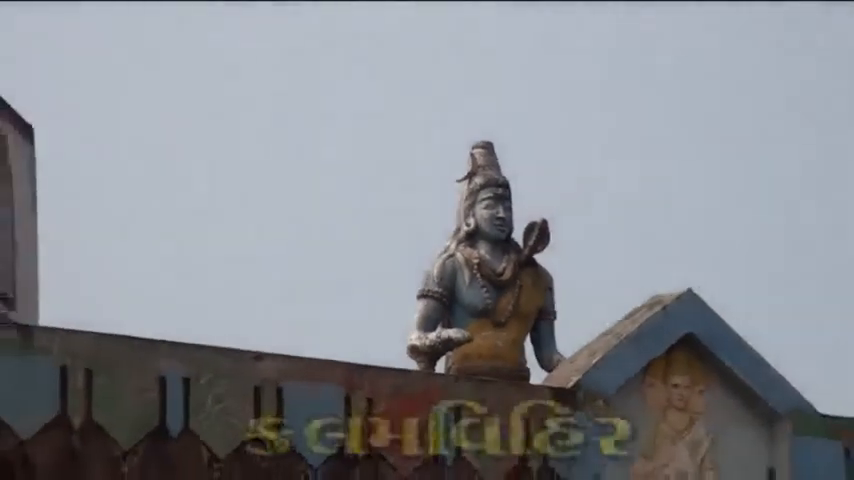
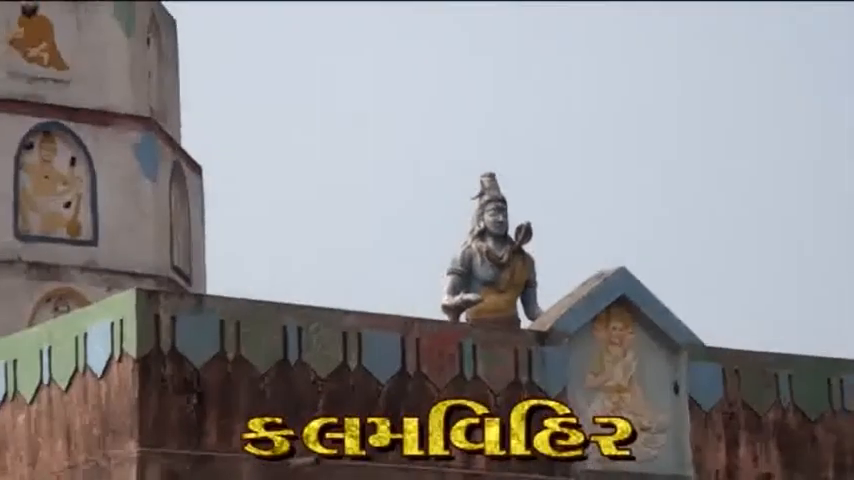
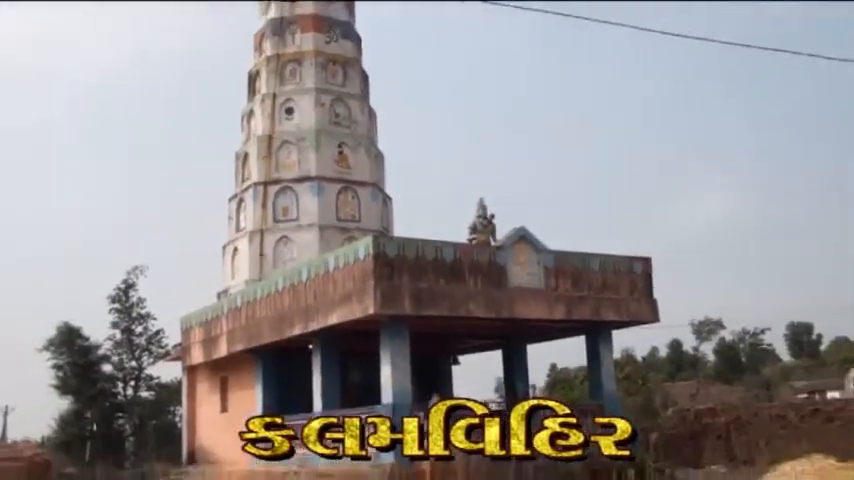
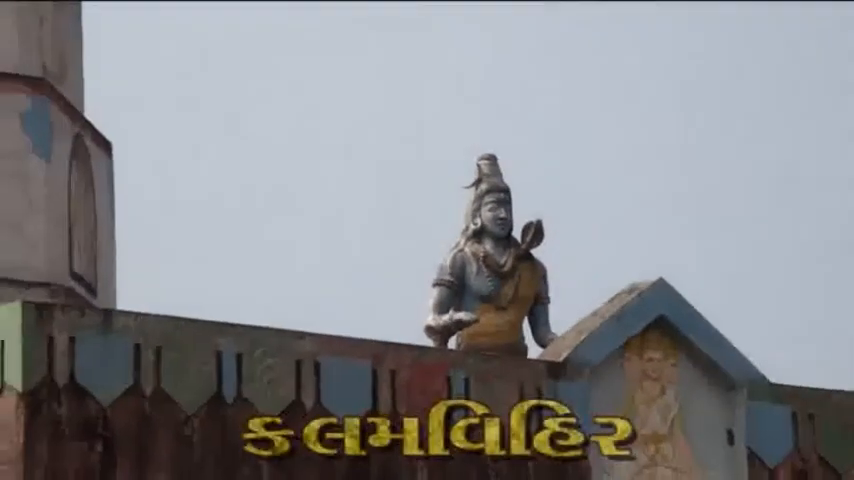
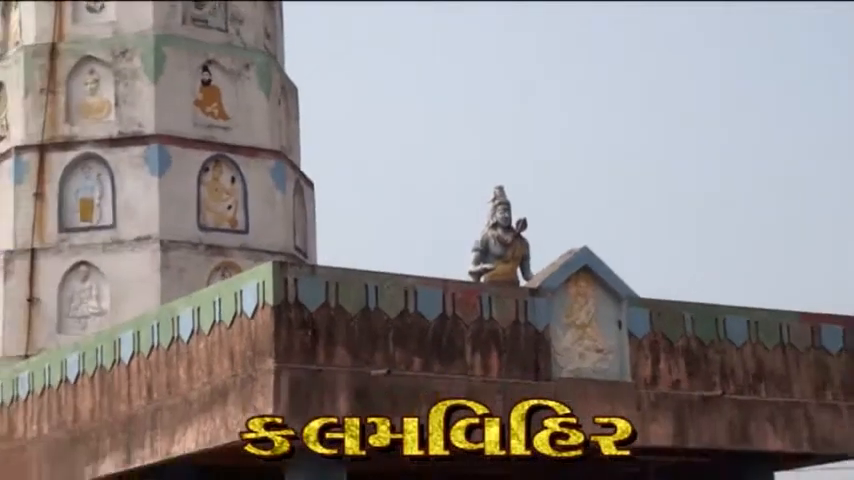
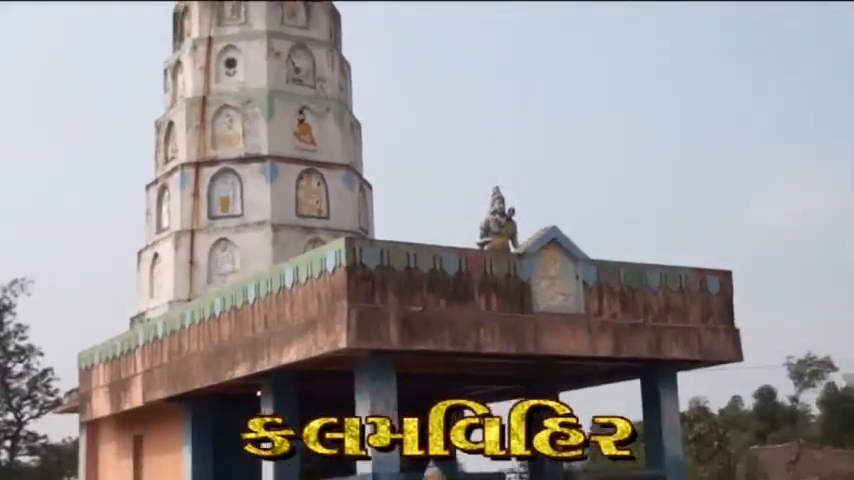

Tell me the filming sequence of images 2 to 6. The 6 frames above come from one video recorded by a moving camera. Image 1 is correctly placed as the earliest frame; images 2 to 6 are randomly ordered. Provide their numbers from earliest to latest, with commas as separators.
4, 2, 5, 6, 3
